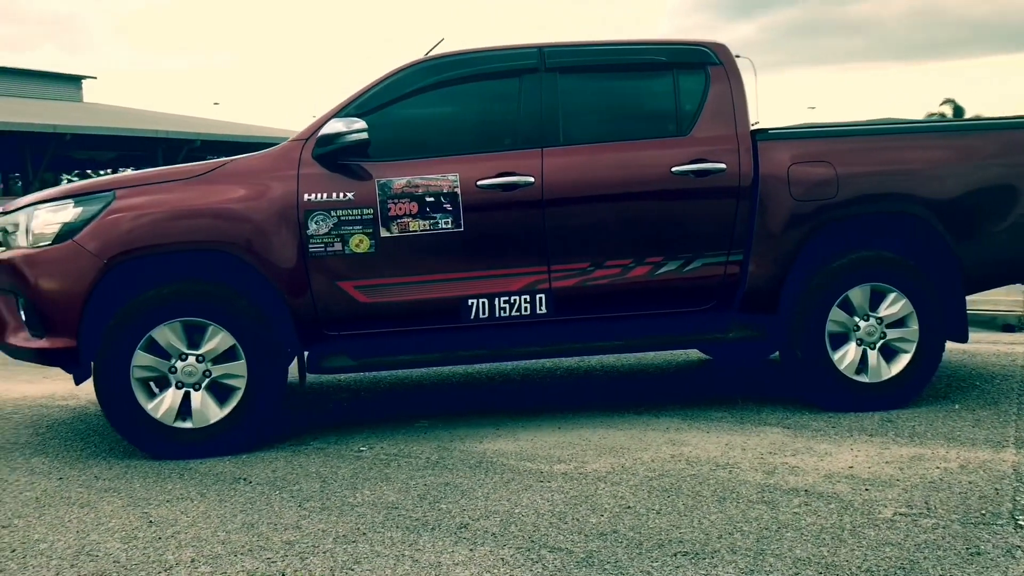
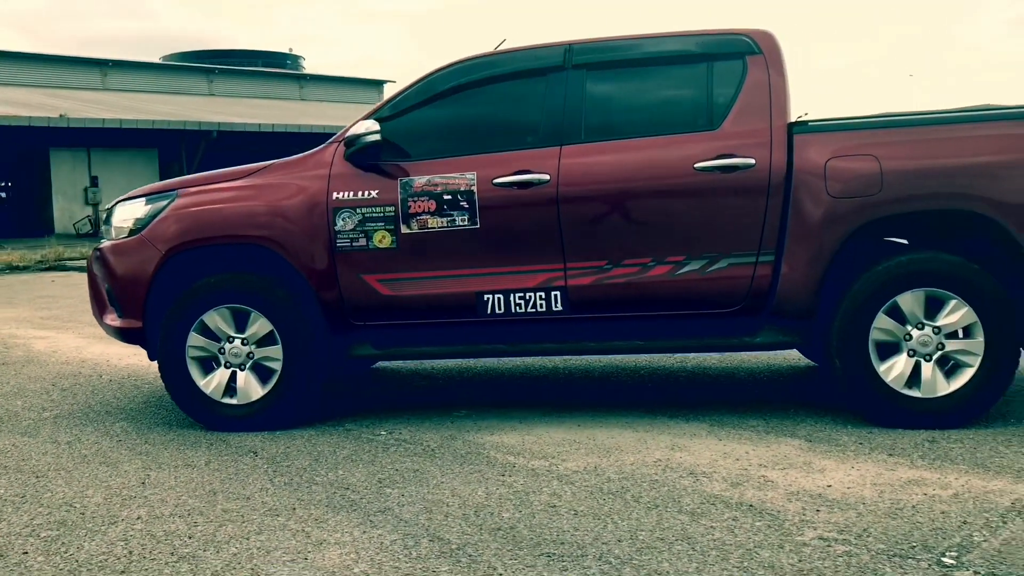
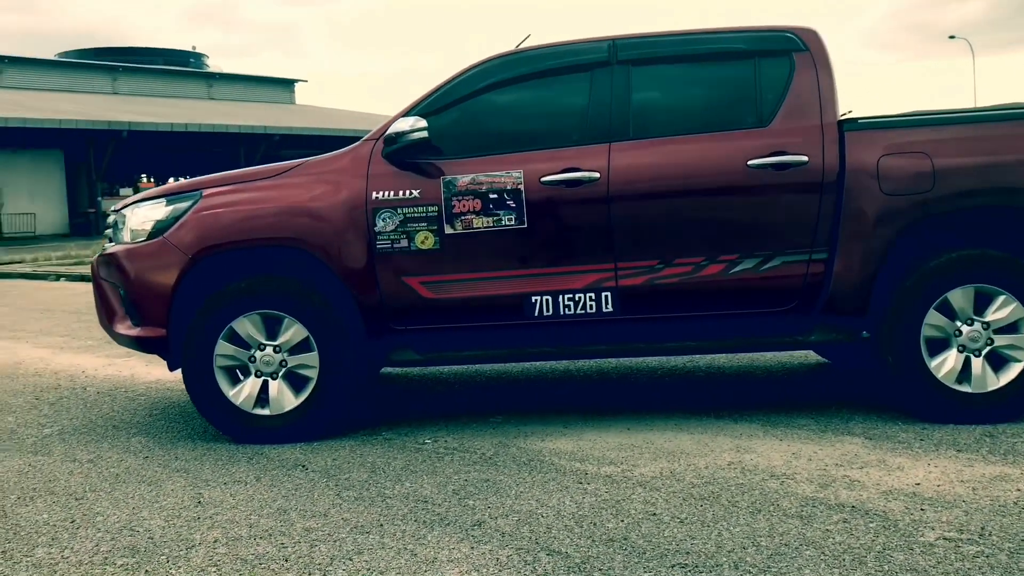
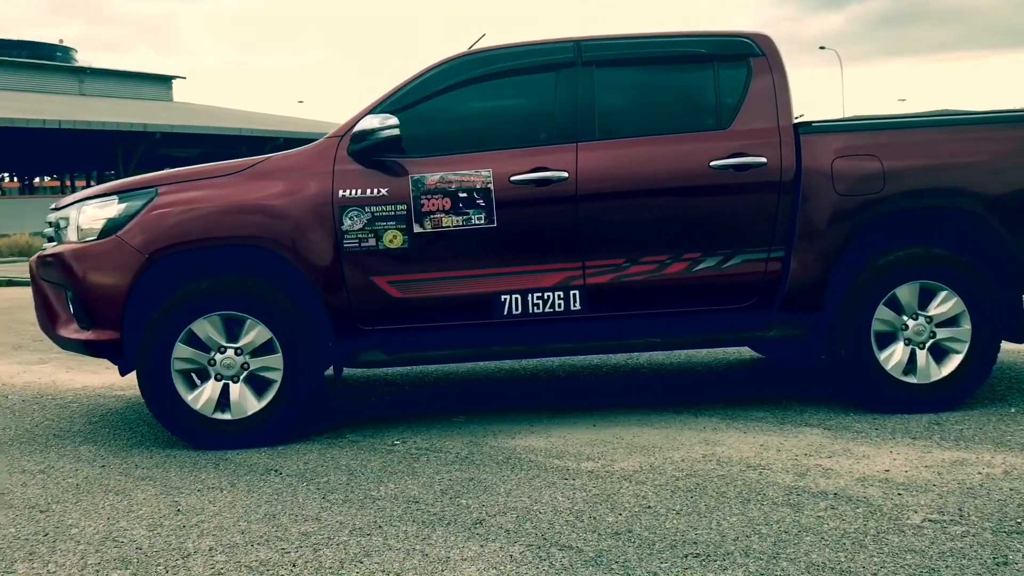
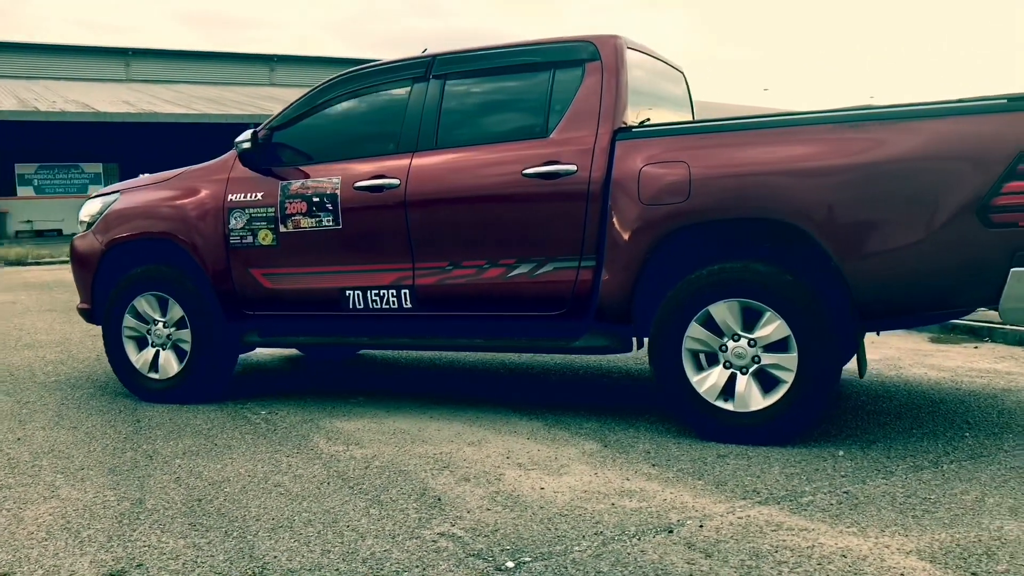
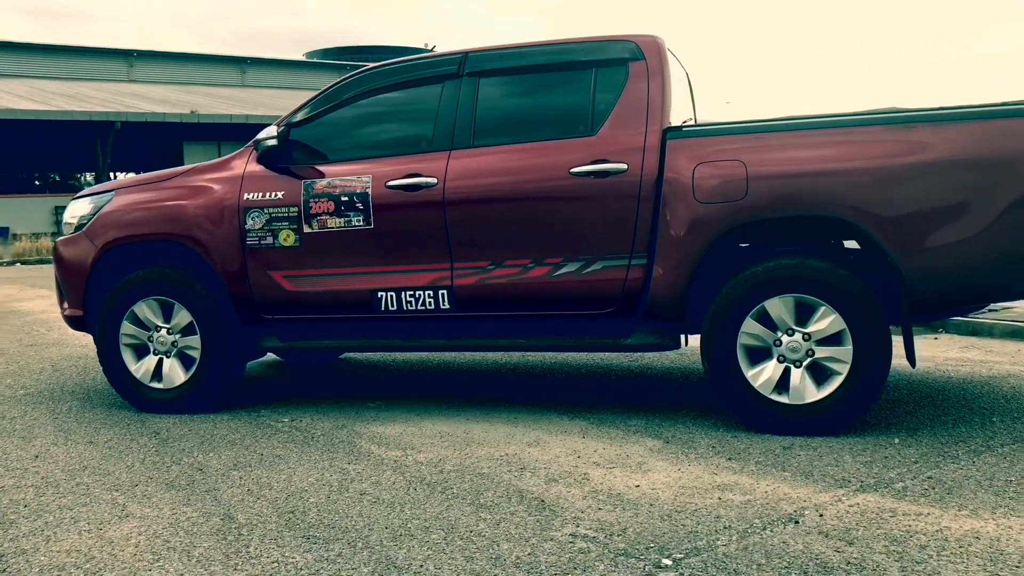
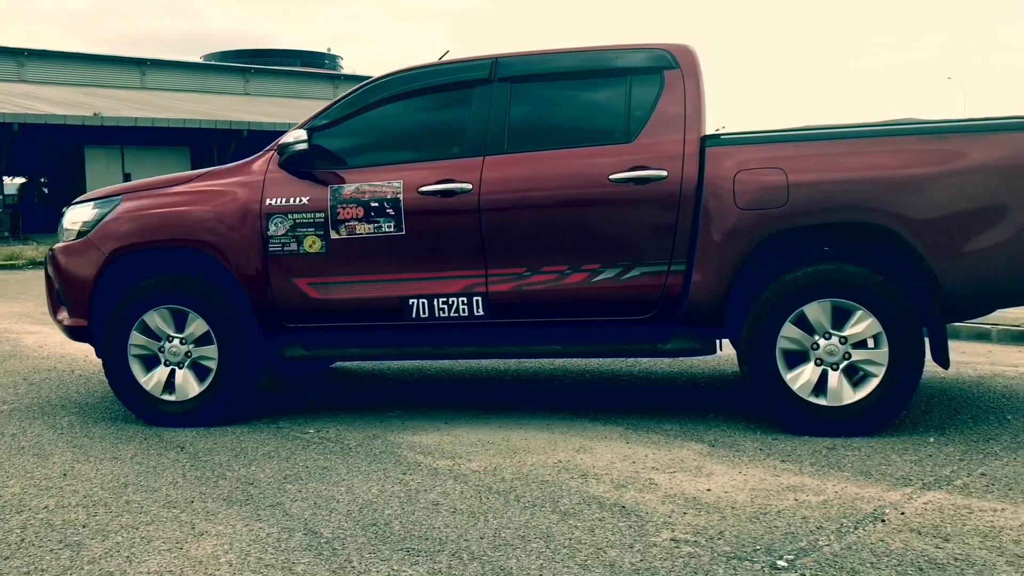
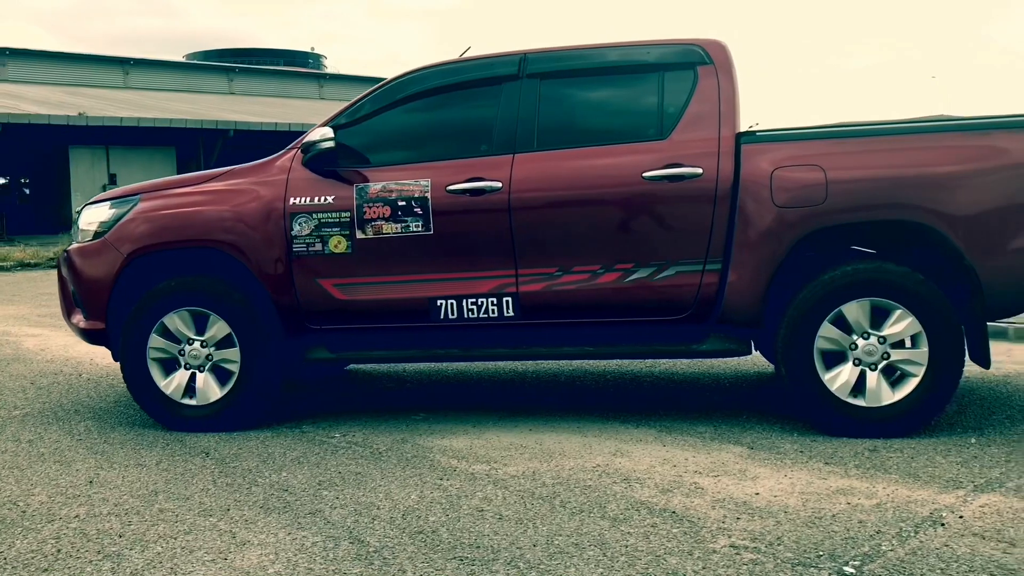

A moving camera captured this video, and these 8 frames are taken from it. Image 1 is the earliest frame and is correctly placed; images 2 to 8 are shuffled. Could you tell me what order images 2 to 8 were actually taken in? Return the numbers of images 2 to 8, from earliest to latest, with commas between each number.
4, 3, 2, 8, 7, 6, 5
